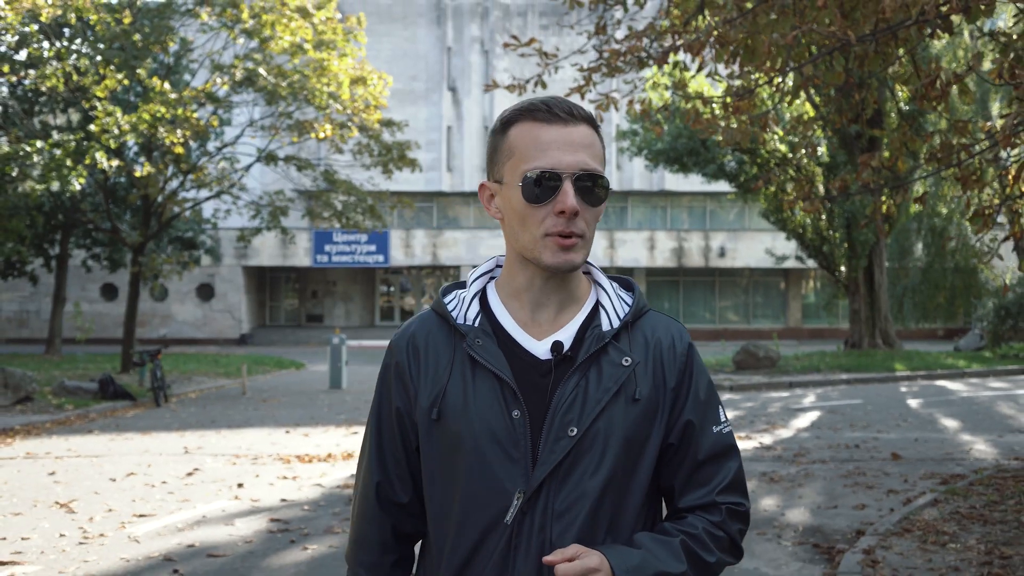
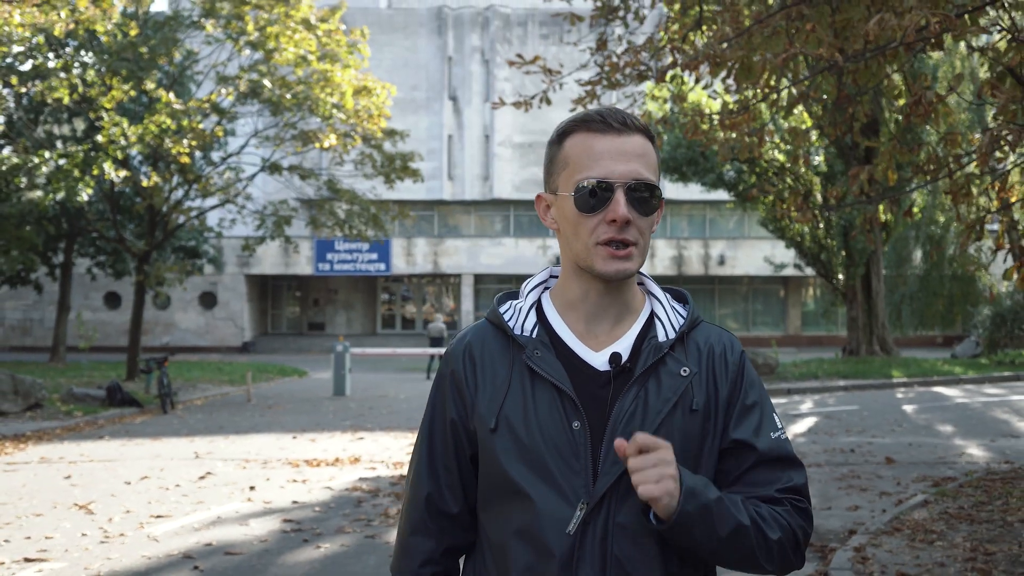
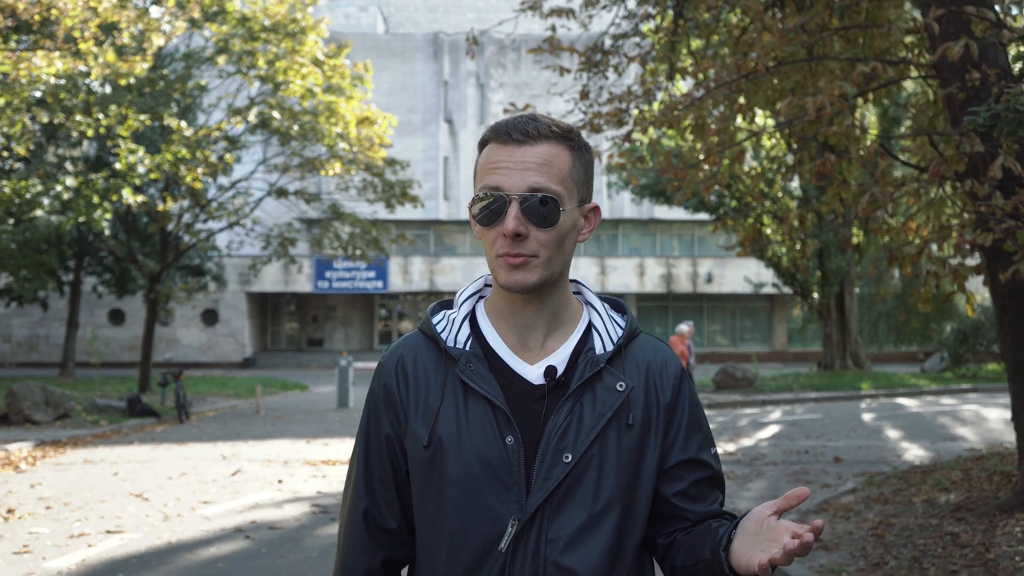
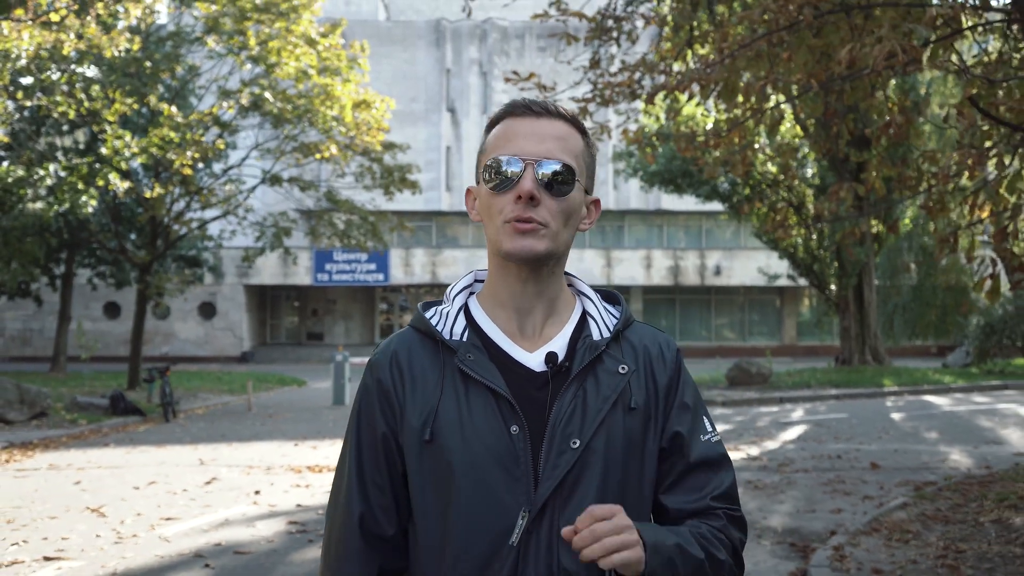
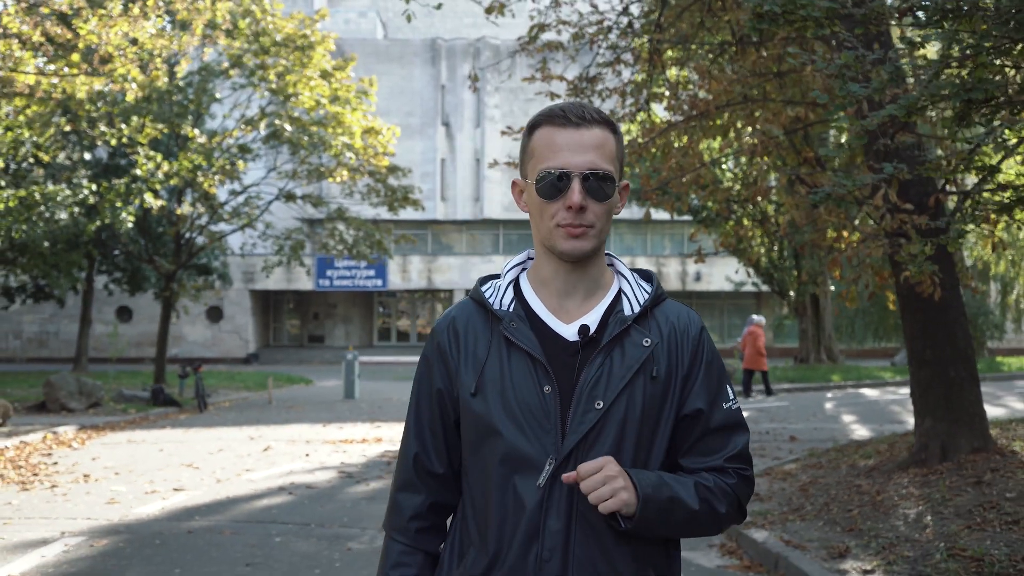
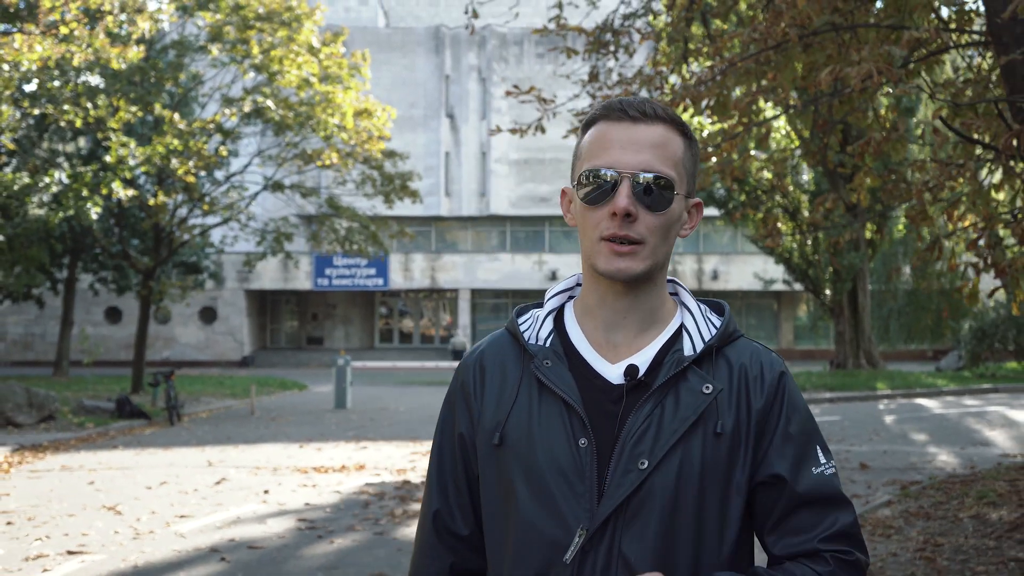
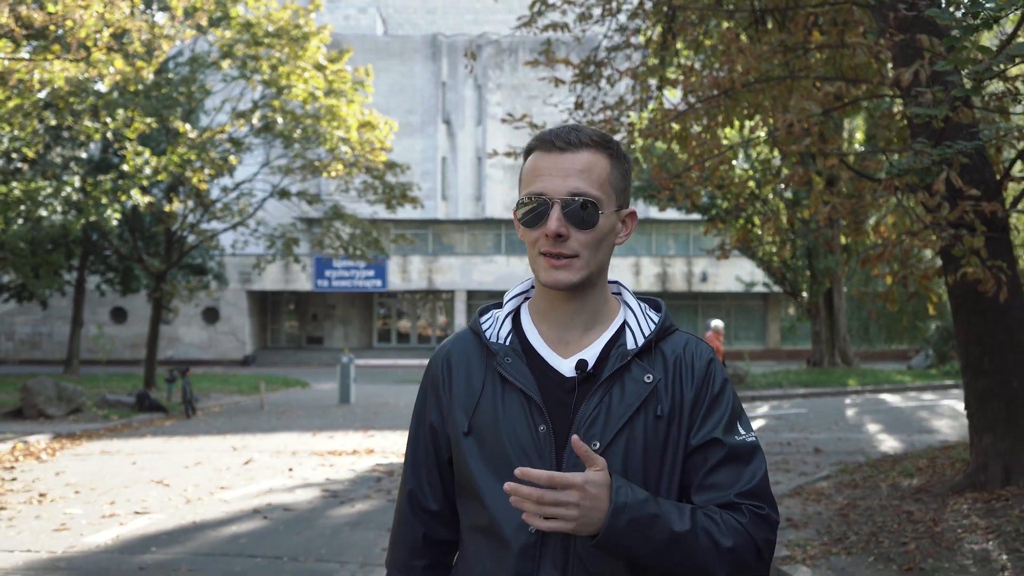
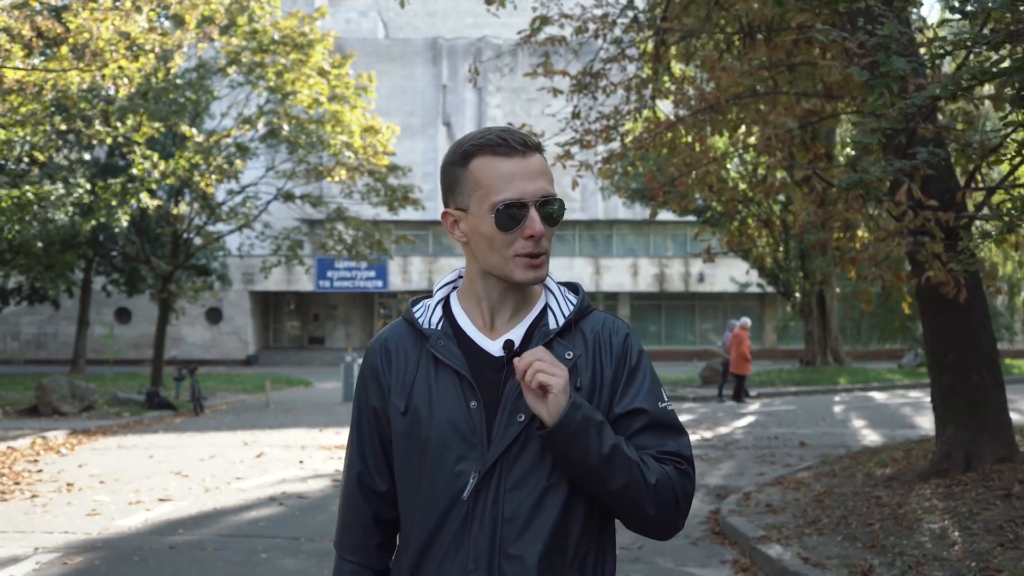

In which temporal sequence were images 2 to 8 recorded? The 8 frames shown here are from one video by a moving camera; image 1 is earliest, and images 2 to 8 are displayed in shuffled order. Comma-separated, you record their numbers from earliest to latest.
2, 4, 6, 3, 7, 8, 5
